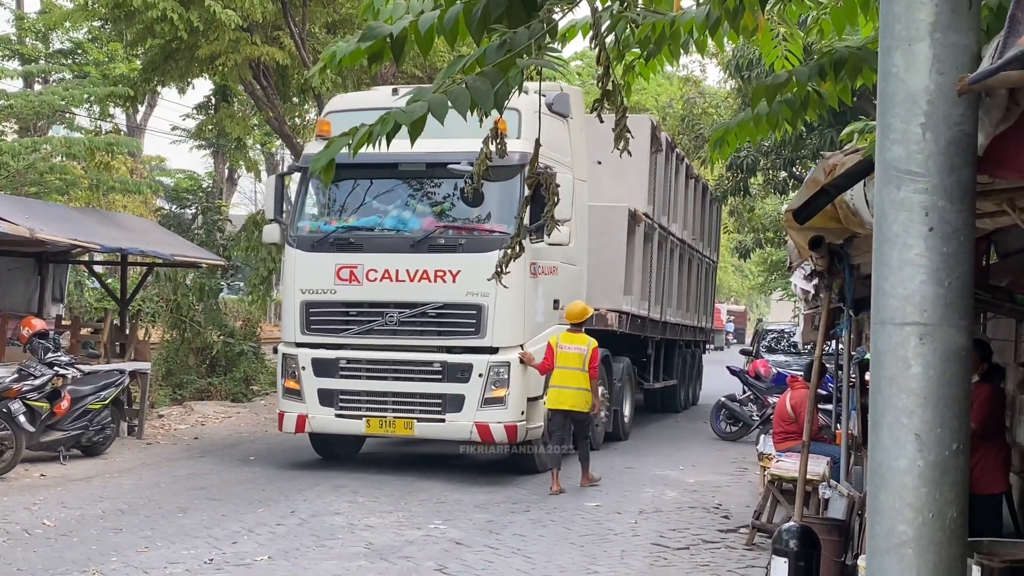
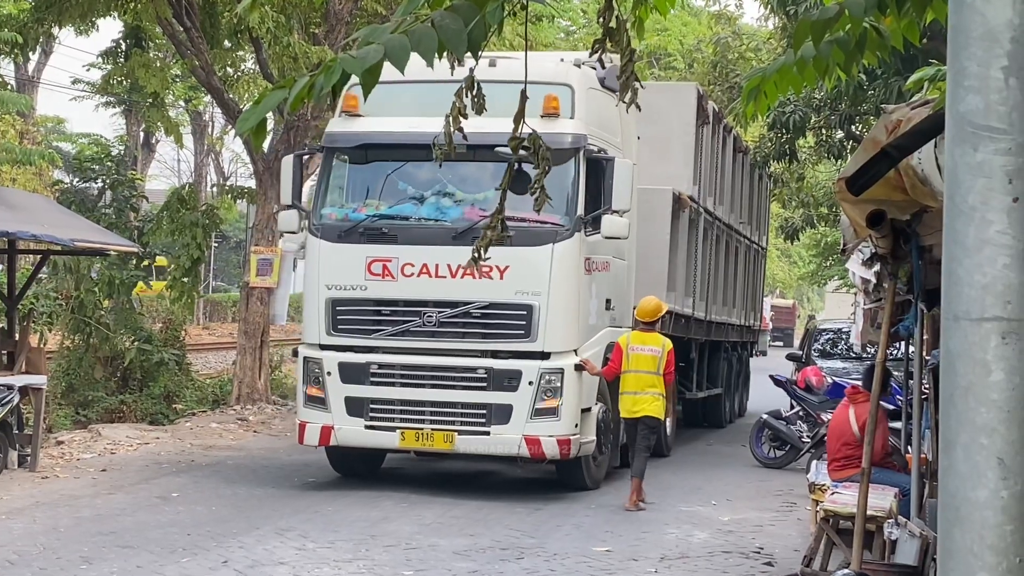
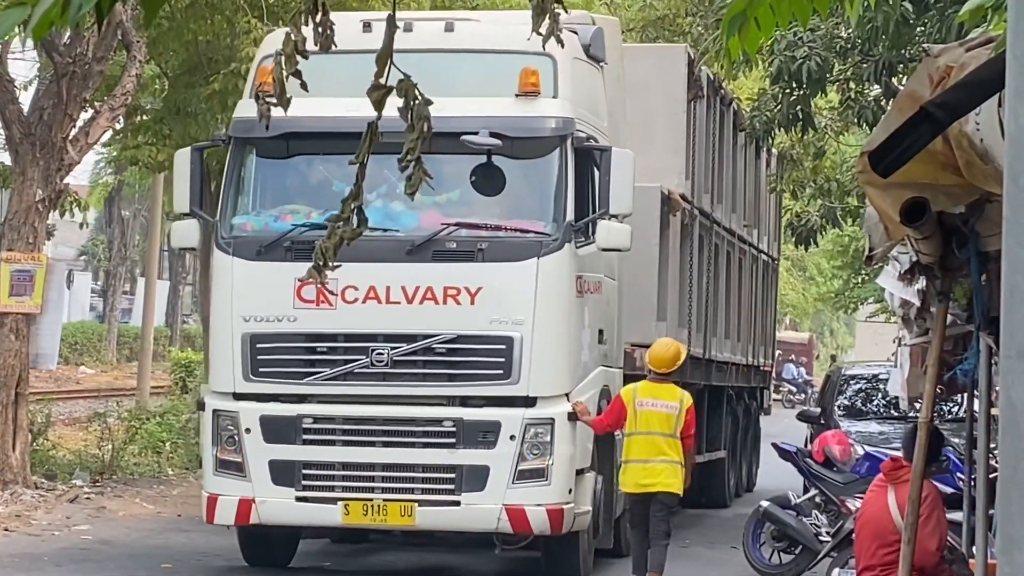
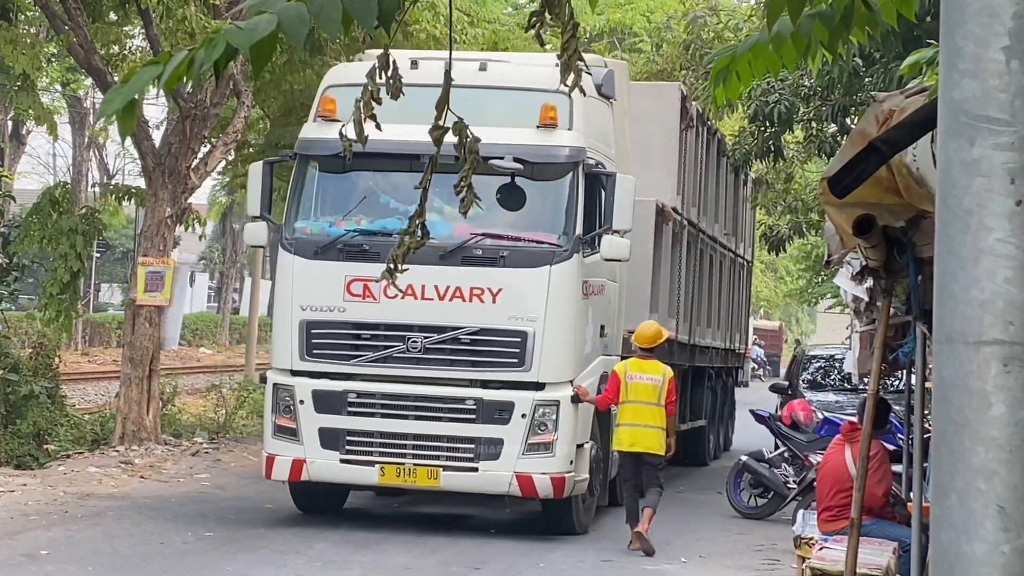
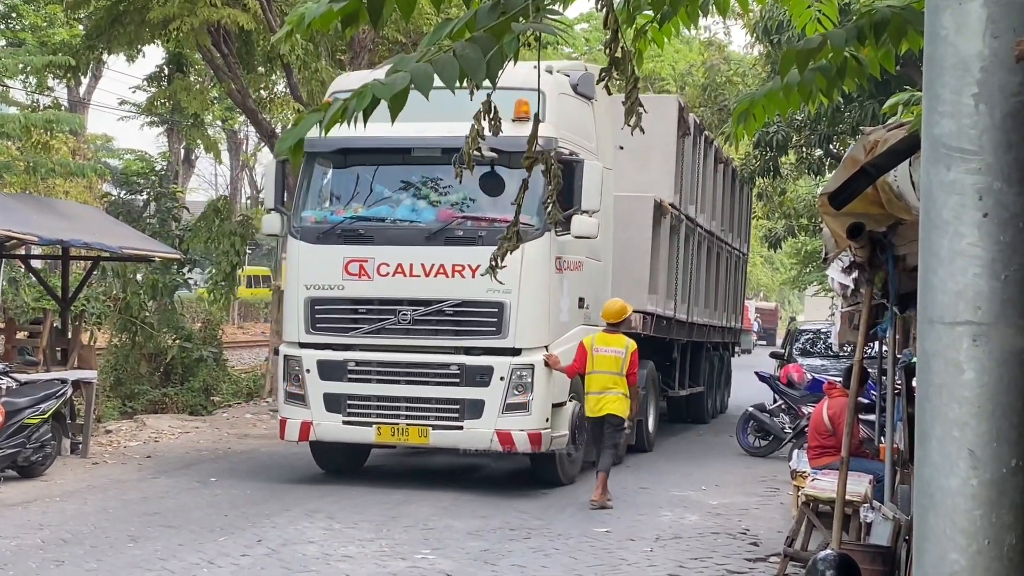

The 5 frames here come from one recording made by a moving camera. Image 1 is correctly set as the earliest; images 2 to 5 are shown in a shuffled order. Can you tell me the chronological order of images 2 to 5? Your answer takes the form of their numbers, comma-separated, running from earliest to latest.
5, 2, 4, 3
